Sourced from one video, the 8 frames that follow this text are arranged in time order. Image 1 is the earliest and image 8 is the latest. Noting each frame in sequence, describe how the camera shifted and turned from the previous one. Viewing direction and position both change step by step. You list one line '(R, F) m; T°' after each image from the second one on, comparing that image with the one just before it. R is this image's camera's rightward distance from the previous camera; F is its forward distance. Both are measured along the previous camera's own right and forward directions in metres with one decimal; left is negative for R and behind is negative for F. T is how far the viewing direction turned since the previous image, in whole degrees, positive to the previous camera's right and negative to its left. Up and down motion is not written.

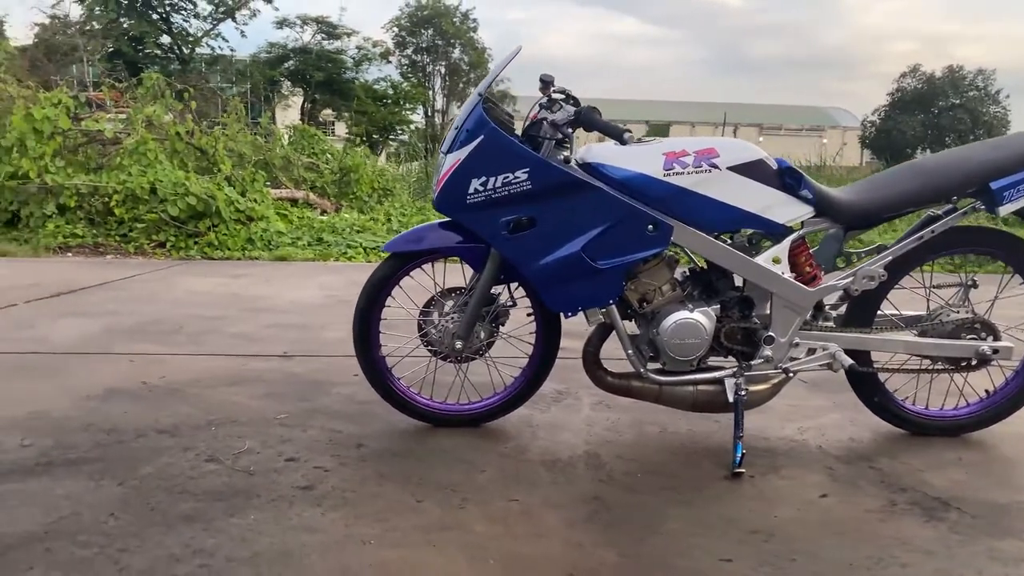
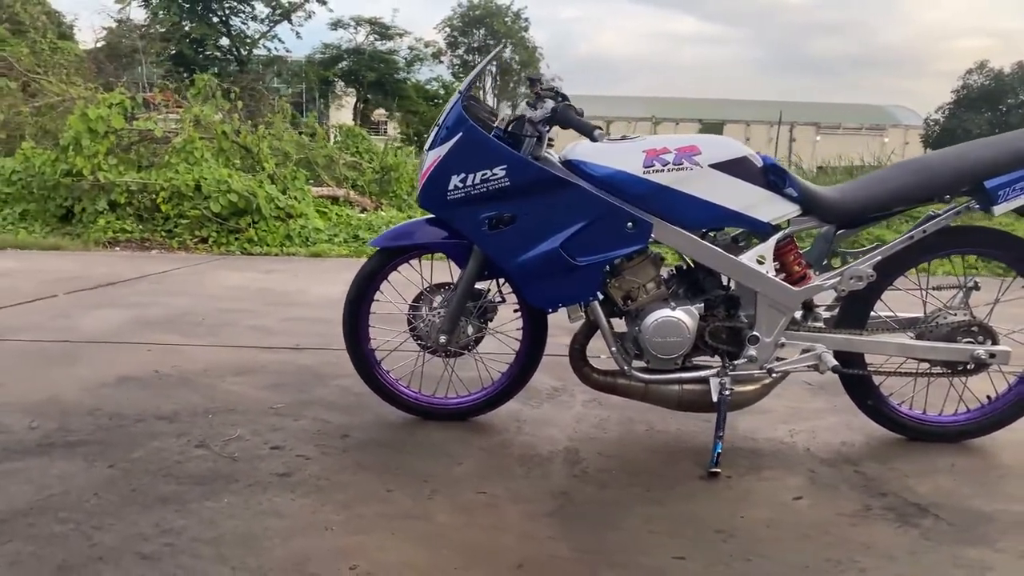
(+0.2, 0.0) m; -4°
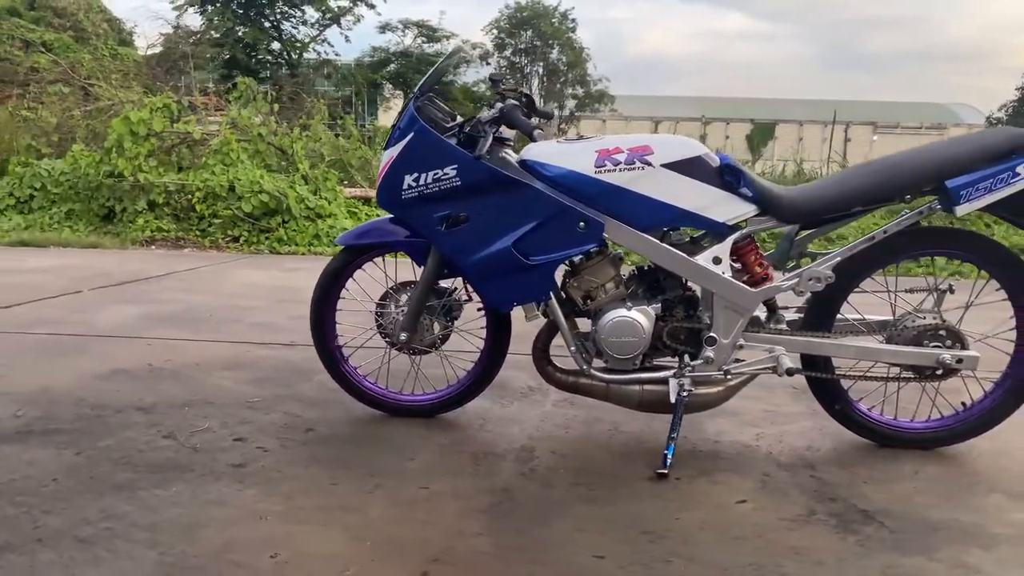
(+0.3, 0.0) m; -4°
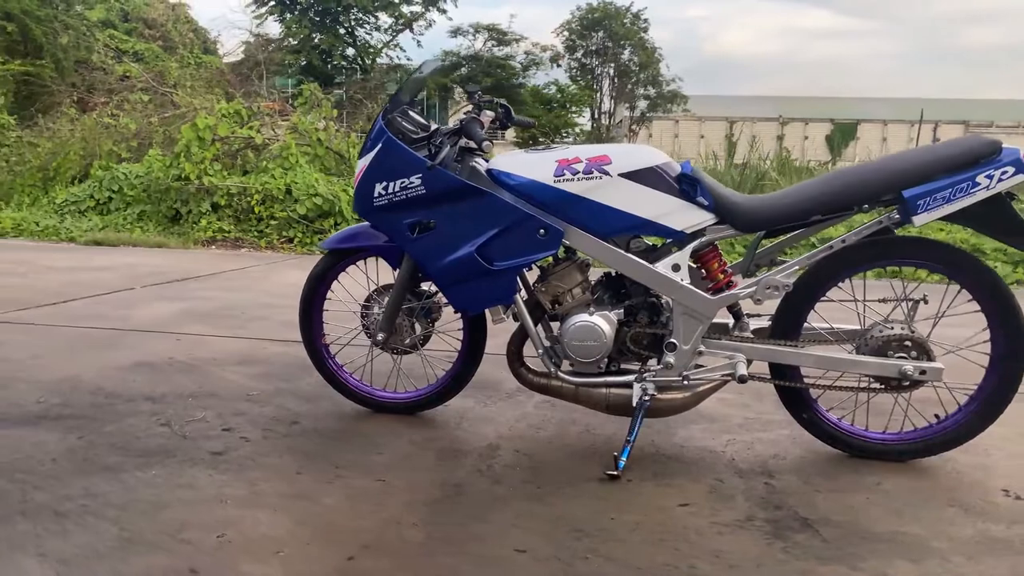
(+0.4, -0.1) m; -5°
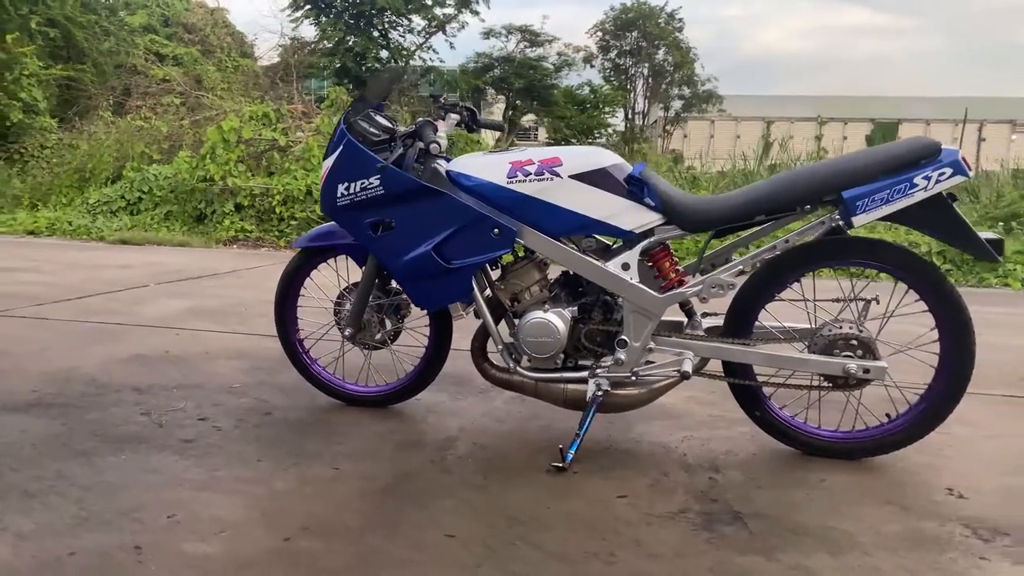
(+0.3, -0.1) m; -3°
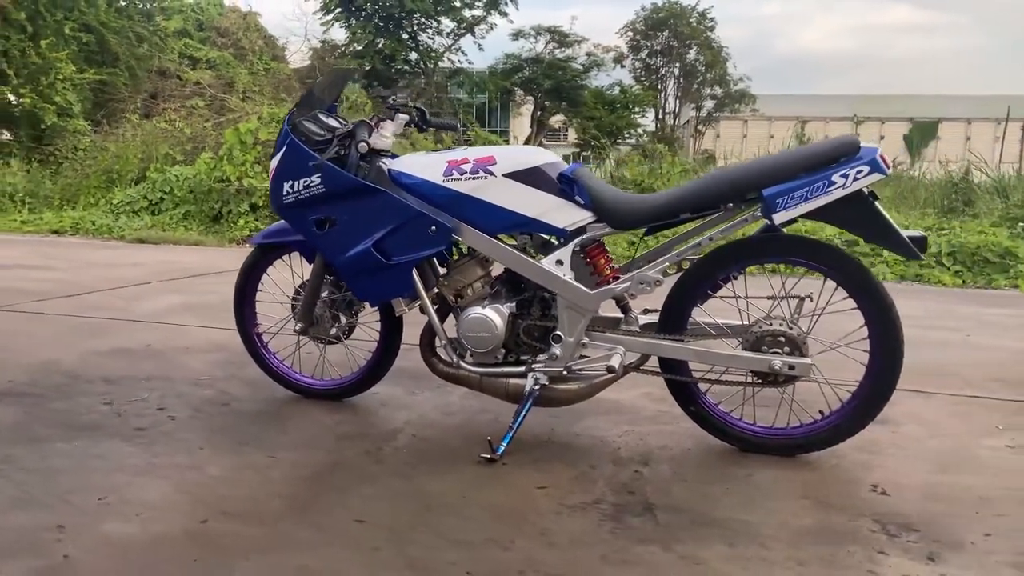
(+0.4, -0.1) m; -3°
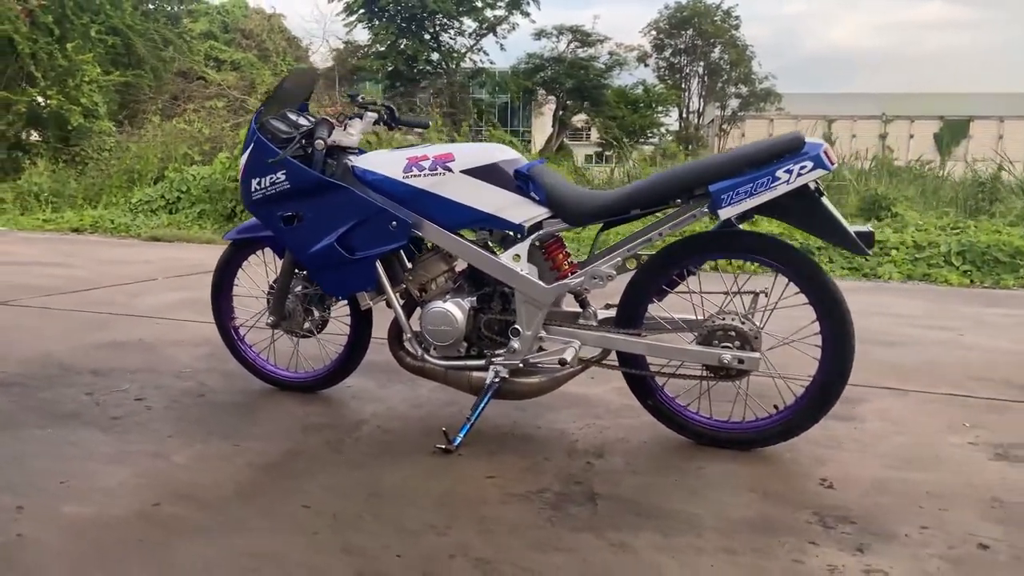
(+0.3, -0.1) m; -2°
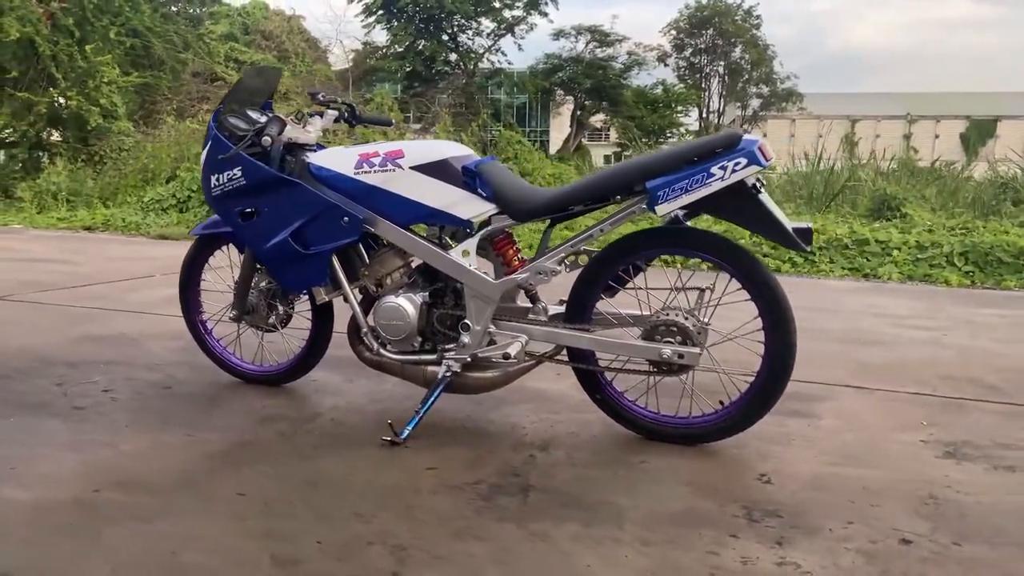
(+0.3, 0.0) m; -2°
